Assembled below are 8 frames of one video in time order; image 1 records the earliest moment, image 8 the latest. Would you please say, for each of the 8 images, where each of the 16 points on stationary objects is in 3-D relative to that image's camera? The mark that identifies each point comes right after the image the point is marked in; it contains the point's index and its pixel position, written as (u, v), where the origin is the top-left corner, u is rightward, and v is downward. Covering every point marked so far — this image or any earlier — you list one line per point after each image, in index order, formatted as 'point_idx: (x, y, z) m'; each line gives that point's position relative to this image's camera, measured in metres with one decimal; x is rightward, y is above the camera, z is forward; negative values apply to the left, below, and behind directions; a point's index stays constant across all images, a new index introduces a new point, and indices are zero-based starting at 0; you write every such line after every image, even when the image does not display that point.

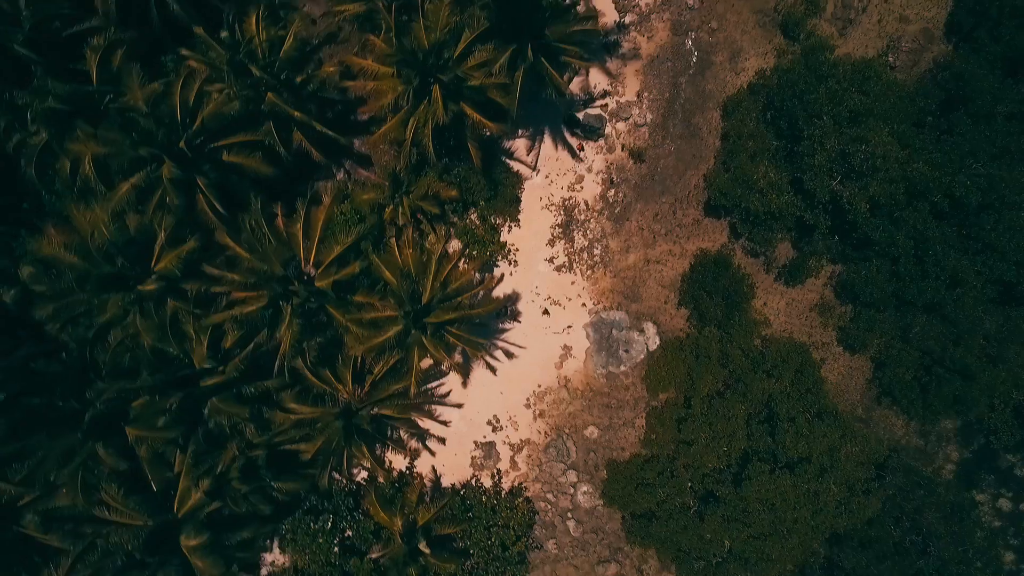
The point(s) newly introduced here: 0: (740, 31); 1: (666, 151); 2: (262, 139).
0: (+5.9, +6.6, +16.0) m
1: (+4.0, +3.5, +16.1) m
2: (-5.0, +3.0, +12.6) m
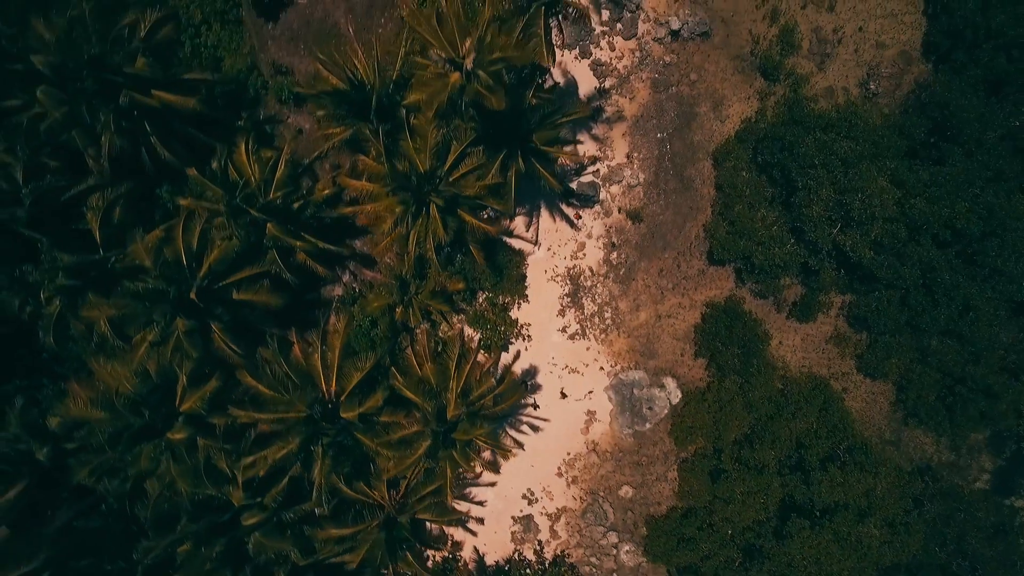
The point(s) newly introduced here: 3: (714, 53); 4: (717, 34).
0: (+5.4, +5.3, +16.1) m
1: (+3.9, +2.1, +16.2) m
2: (-5.0, +0.4, +12.7) m
3: (+5.2, +6.0, +16.1) m
4: (+5.3, +6.5, +16.1) m
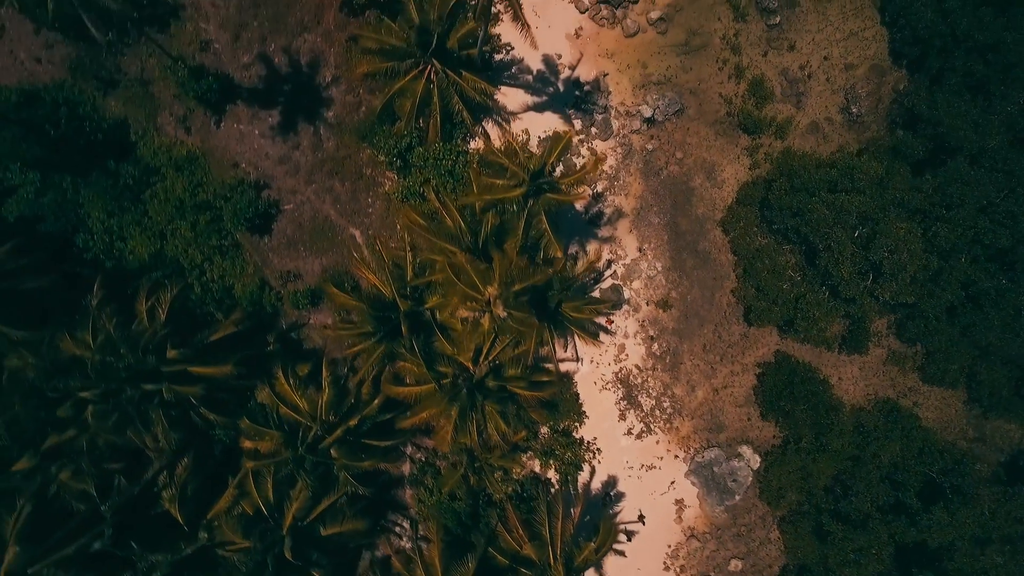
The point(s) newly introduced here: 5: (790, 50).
0: (+5.0, +3.6, +16.1) m
1: (+4.5, 0.0, +16.2) m
2: (-3.5, -4.2, +12.9) m
3: (+4.6, +4.2, +16.1) m
4: (+4.6, +4.7, +16.1) m
5: (+7.1, +6.1, +16.1) m
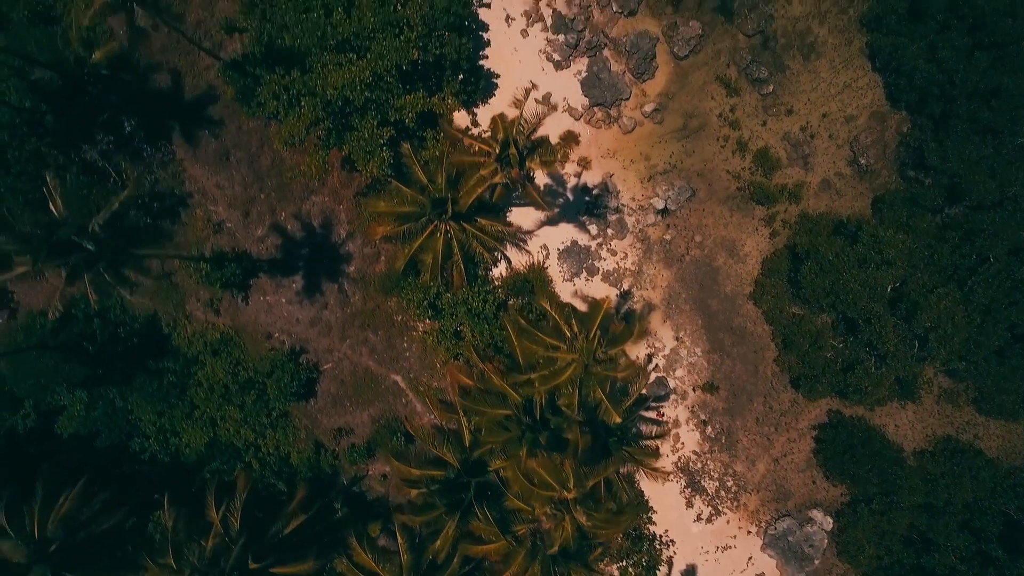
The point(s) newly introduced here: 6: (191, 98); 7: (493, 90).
0: (+5.4, +1.6, +16.1) m
1: (+5.6, -2.0, +16.3) m
2: (-1.5, -7.7, +13.1) m
3: (+5.0, +2.1, +16.1) m
4: (+4.8, +2.6, +16.1) m
5: (+7.1, +4.5, +16.1) m
6: (-7.7, +4.5, +15.0) m
7: (-0.5, +4.9, +15.6) m
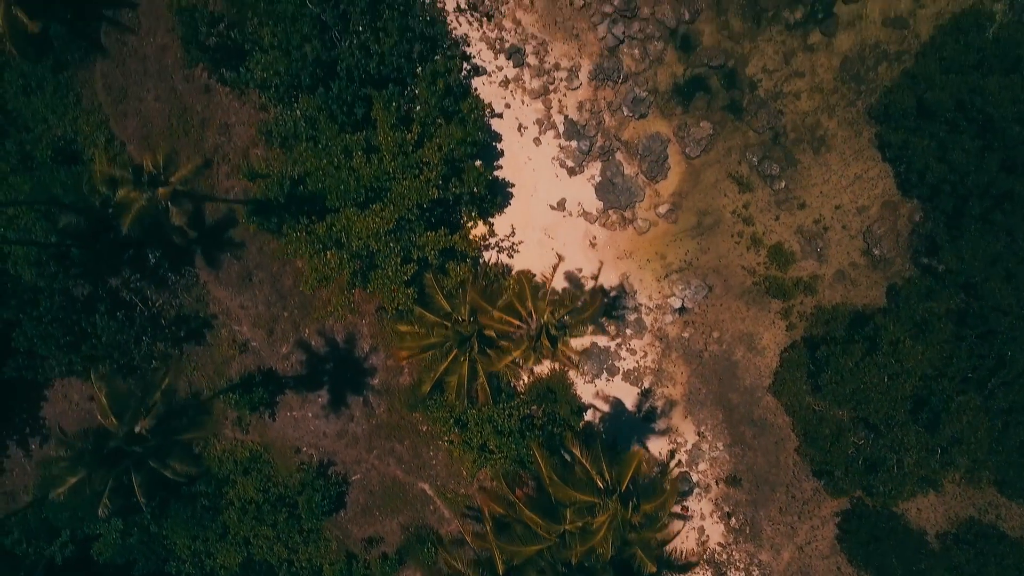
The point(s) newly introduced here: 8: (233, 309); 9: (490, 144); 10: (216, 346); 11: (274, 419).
0: (+5.9, -0.9, +16.3) m
1: (+6.3, -4.4, +16.4) m
2: (-0.6, -10.4, +13.3) m
3: (+5.4, -0.4, +16.3) m
4: (+5.3, +0.1, +16.3) m
5: (+7.5, +2.1, +16.3) m
6: (-7.3, +1.6, +15.2) m
7: (-0.1, +2.2, +15.7) m
8: (-6.8, -0.5, +15.4) m
9: (-0.5, +3.5, +15.5) m
10: (-7.3, -1.4, +15.4) m
11: (-5.9, -3.2, +15.6) m
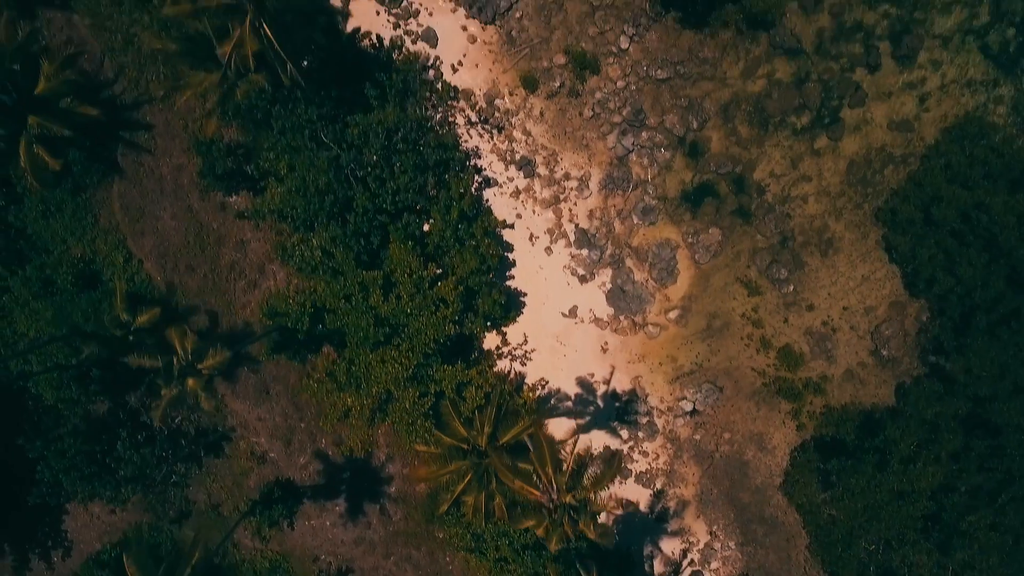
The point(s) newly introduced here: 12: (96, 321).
0: (+6.3, -3.5, +16.5) m
1: (+6.7, -7.1, +16.7) m
2: (-0.2, -13.1, +13.6) m
3: (+5.8, -3.0, +16.5) m
4: (+5.6, -2.6, +16.5) m
5: (+7.8, -0.6, +16.5) m
6: (-7.0, -1.2, +15.5) m
7: (+0.2, -0.5, +16.0) m
8: (-6.5, -3.3, +15.6) m
9: (-0.2, +0.8, +15.7) m
10: (-6.9, -4.2, +15.7) m
11: (-5.5, -6.0, +15.8) m
12: (-9.8, -0.8, +14.8) m
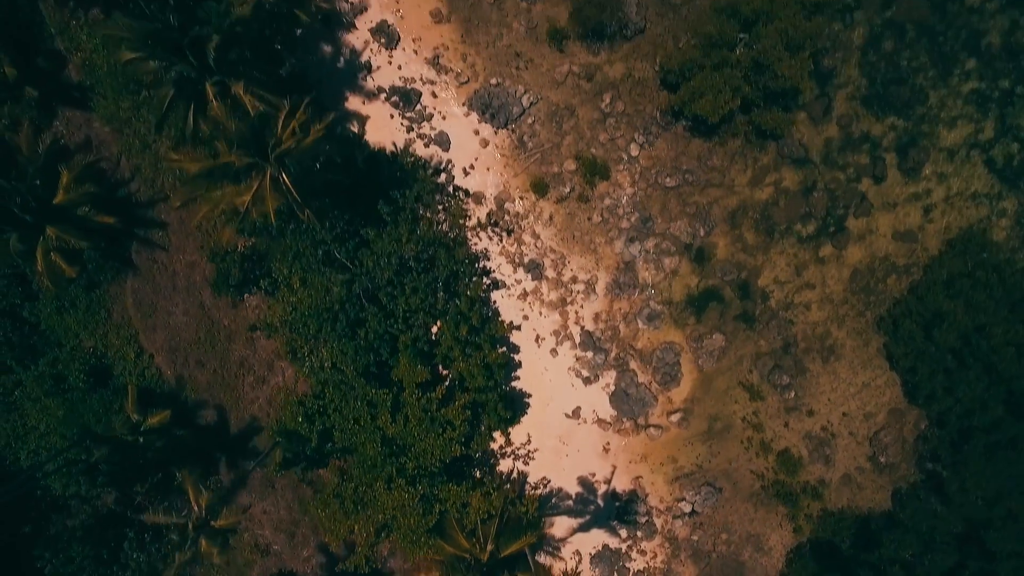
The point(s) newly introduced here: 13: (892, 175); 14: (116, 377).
0: (+6.3, -6.3, +16.7) m
1: (+6.6, -9.8, +16.9) m
2: (-0.4, -15.7, +13.8) m
3: (+5.8, -5.8, +16.7) m
4: (+5.7, -5.3, +16.7) m
5: (+7.9, -3.4, +16.7) m
6: (-6.9, -3.6, +15.7) m
7: (+0.3, -3.1, +16.2) m
8: (-6.5, -5.7, +15.8) m
9: (-0.1, -1.8, +16.0) m
10: (-6.9, -6.6, +15.9) m
11: (-5.6, -8.4, +16.0) m
12: (-9.7, -3.1, +15.0) m
13: (+10.0, +3.0, +16.5) m
14: (-9.7, -2.2, +15.3) m
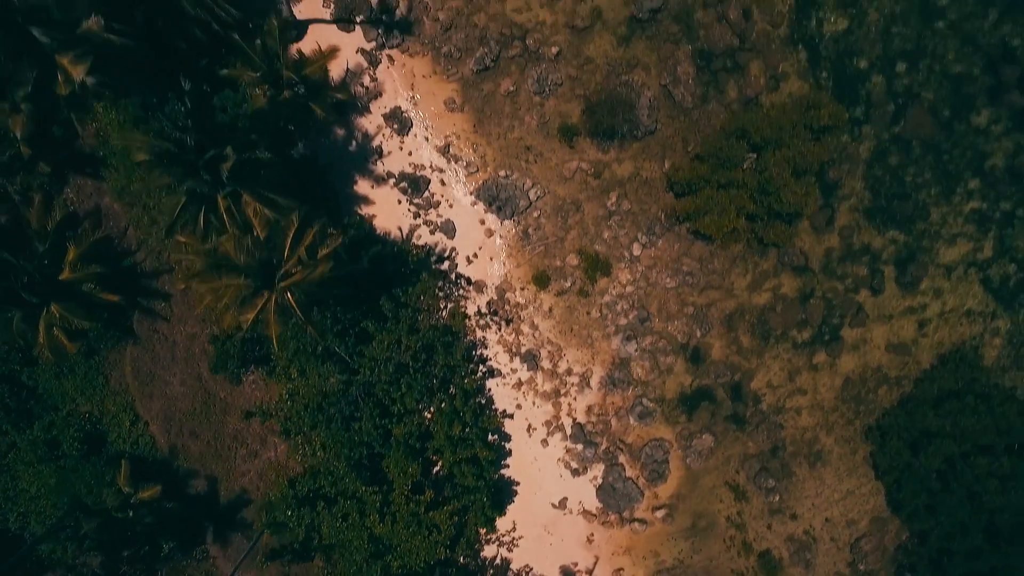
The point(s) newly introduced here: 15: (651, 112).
0: (+5.7, -9.0, +16.9) m
1: (+5.8, -12.6, +17.1) m
2: (-1.6, -17.9, +13.9) m
3: (+5.3, -8.4, +16.9) m
4: (+5.2, -8.0, +16.9) m
5: (+7.5, -6.2, +16.9) m
6: (-7.2, -5.4, +15.8) m
7: (0.0, -5.4, +16.3) m
8: (-6.9, -7.6, +16.0) m
9: (-0.3, -4.1, +16.1) m
10: (-7.4, -8.5, +16.0) m
11: (-6.2, -10.4, +16.1) m
12: (-10.0, -4.8, +15.1) m
13: (+10.1, 0.0, +16.7) m
14: (-9.9, -3.8, +15.4) m
15: (+3.5, +4.5, +16.0) m
